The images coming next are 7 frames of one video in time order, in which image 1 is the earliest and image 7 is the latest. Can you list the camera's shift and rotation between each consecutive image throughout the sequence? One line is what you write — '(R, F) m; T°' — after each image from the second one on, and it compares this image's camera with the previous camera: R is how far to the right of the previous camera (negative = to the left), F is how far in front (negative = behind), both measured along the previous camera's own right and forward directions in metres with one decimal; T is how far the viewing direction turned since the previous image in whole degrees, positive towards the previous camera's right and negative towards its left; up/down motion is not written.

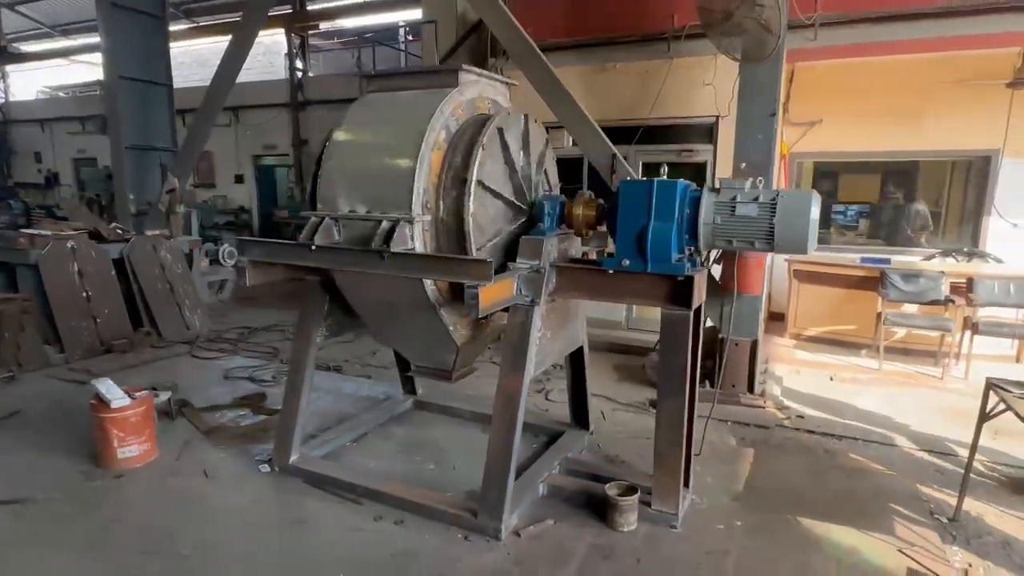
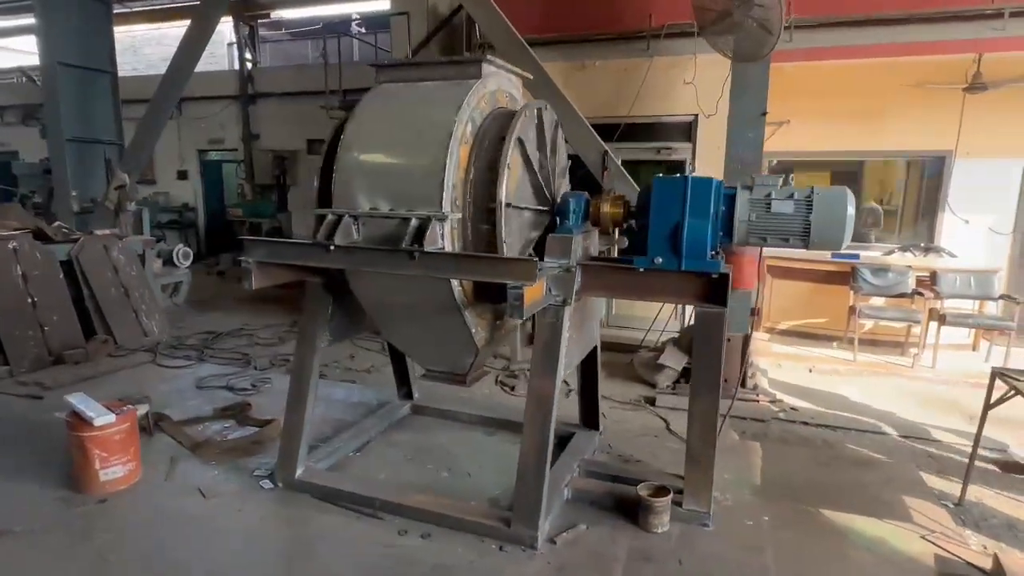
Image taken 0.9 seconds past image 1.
(-0.3, +0.1) m; +5°
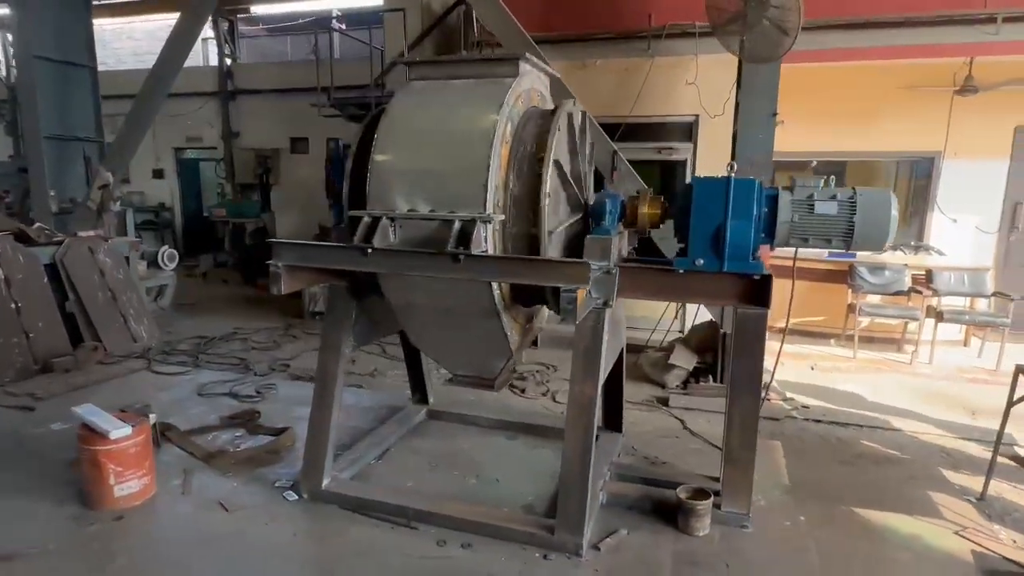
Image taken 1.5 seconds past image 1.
(-0.2, +0.1) m; +3°
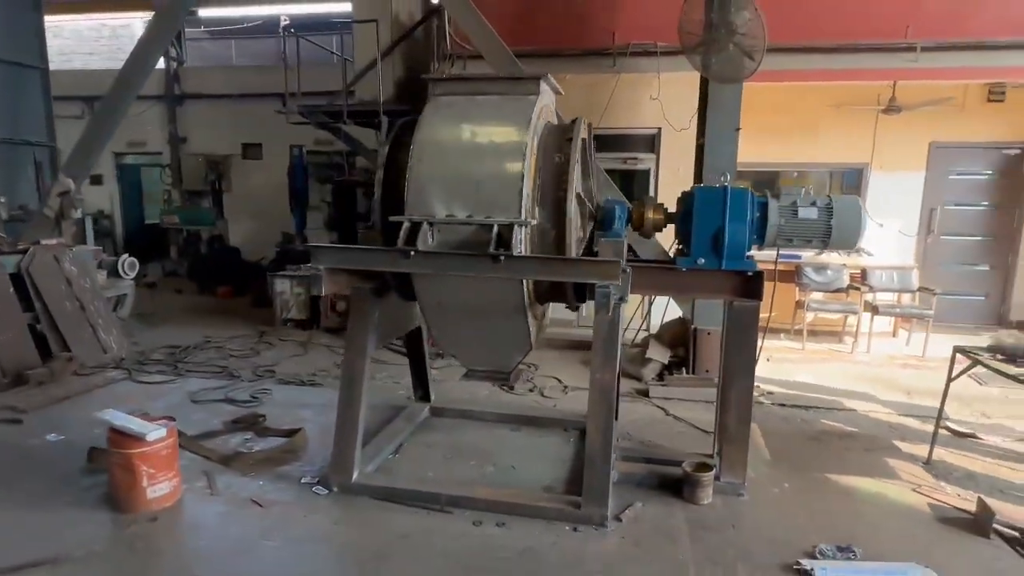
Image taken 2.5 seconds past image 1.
(-0.4, -0.2) m; +6°
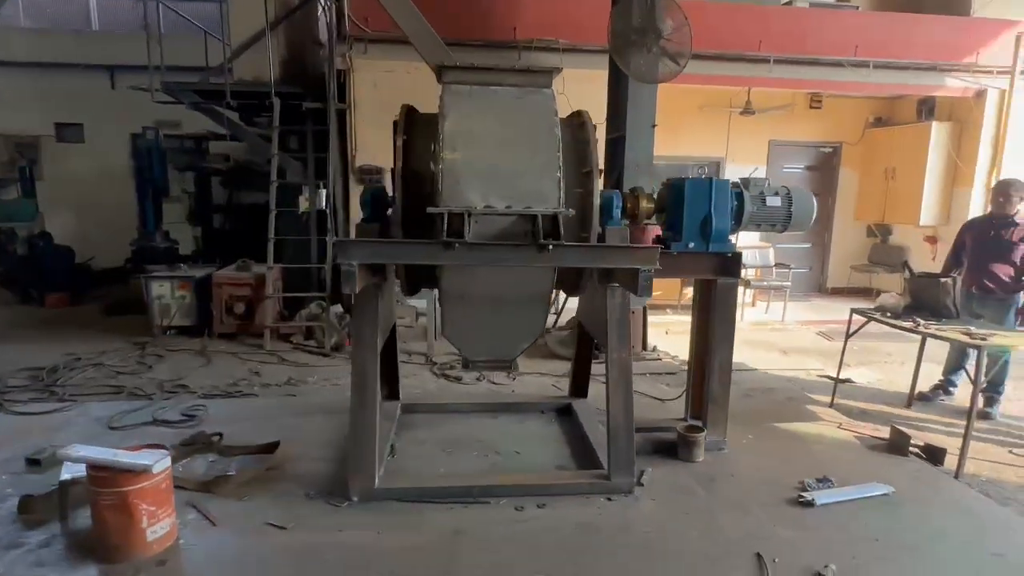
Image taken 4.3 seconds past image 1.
(-0.8, +0.1) m; +17°
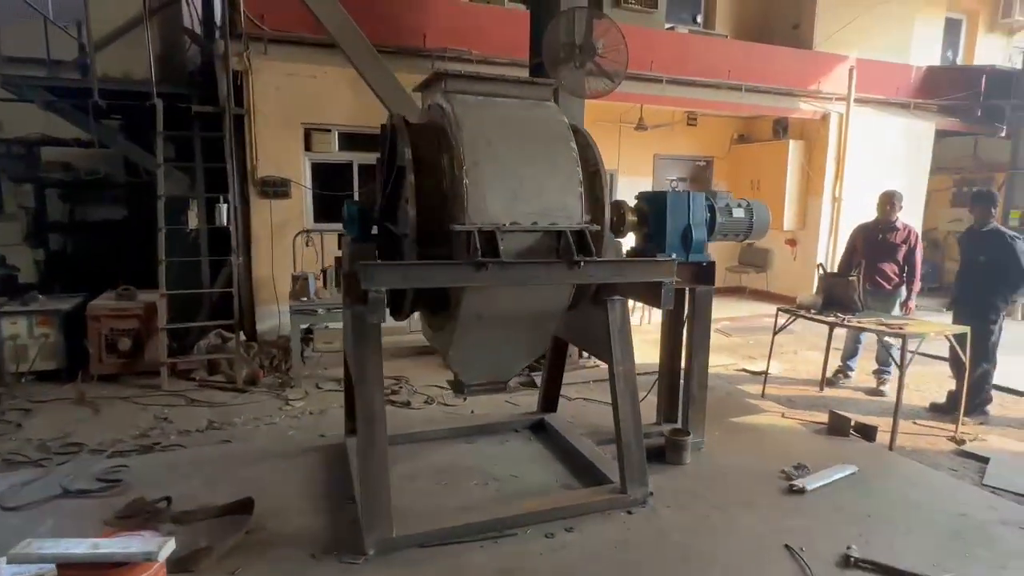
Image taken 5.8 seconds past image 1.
(-0.6, +0.2) m; +14°
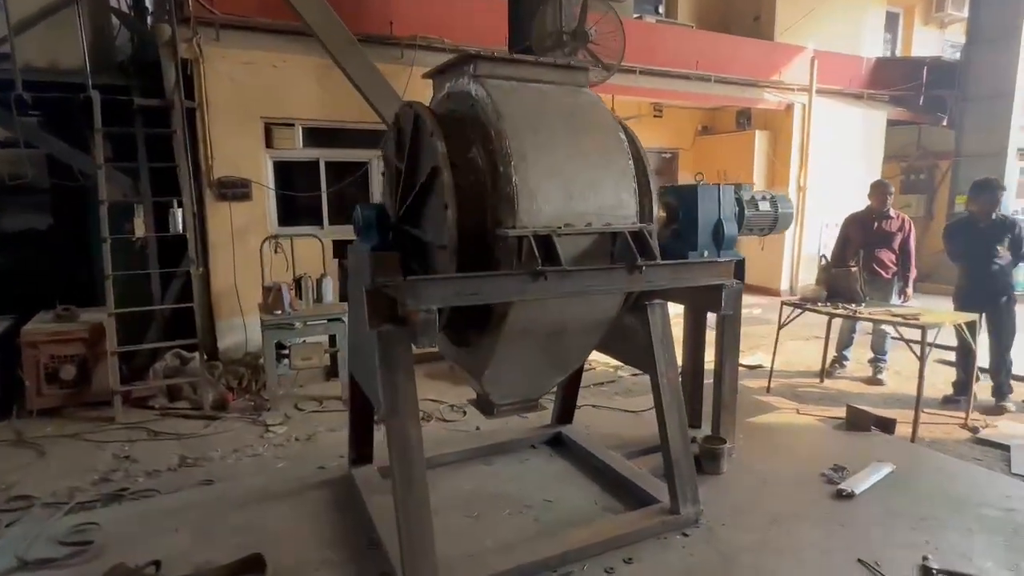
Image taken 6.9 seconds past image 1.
(-0.4, +0.3) m; +6°
